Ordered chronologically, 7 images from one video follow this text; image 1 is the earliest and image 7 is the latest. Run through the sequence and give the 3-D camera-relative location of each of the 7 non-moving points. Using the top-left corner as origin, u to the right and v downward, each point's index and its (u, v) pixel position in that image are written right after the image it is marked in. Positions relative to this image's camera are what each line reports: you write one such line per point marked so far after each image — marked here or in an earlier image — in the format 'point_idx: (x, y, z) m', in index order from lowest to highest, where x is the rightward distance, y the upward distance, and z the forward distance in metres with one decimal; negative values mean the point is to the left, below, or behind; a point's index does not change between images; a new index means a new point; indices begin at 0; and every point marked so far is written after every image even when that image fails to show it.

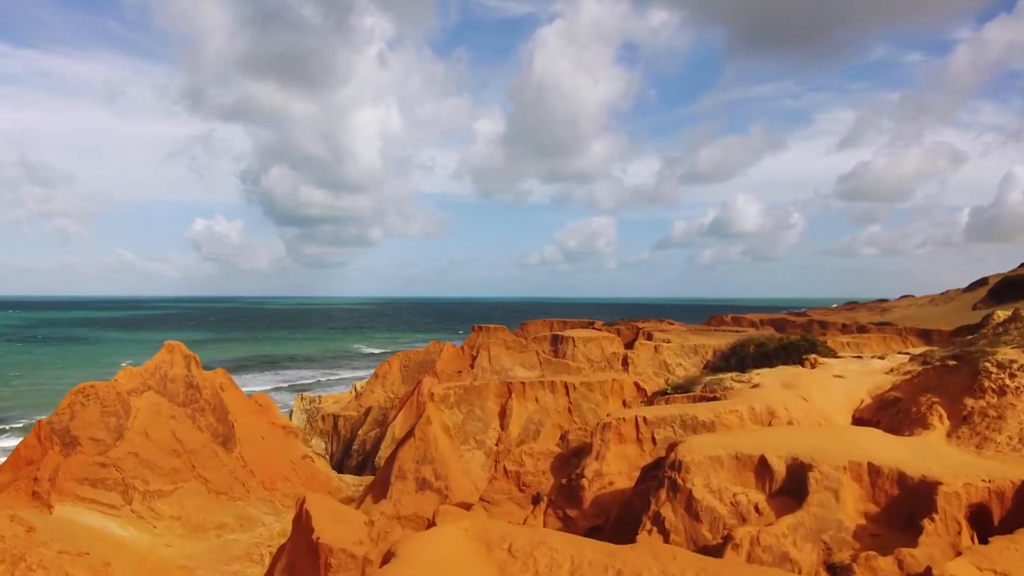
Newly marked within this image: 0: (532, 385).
0: (+0.5, -2.3, +15.3) m
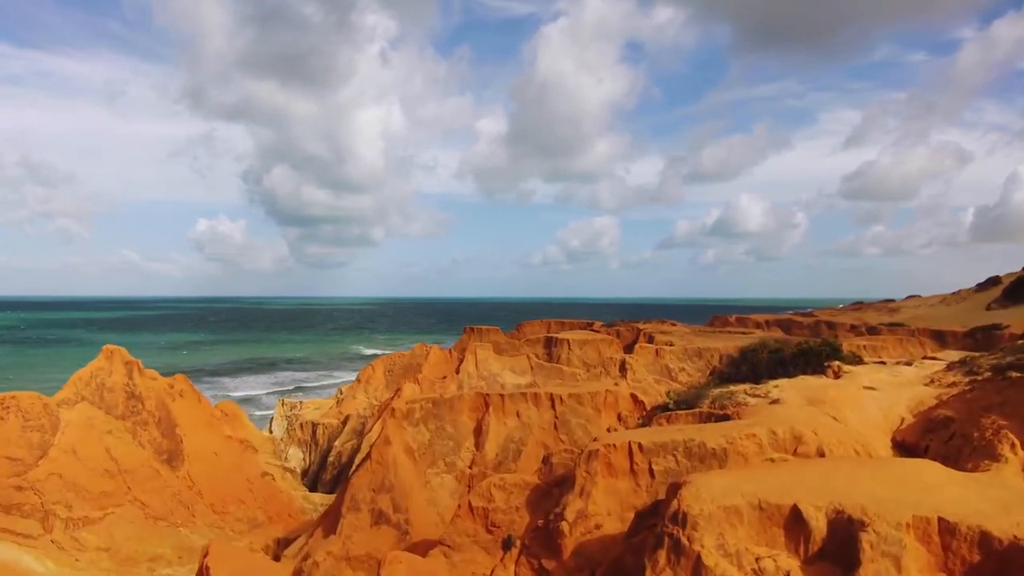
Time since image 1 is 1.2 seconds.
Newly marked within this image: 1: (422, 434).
0: (0.0, -2.3, +13.2) m
1: (-1.8, -2.9, +12.6) m
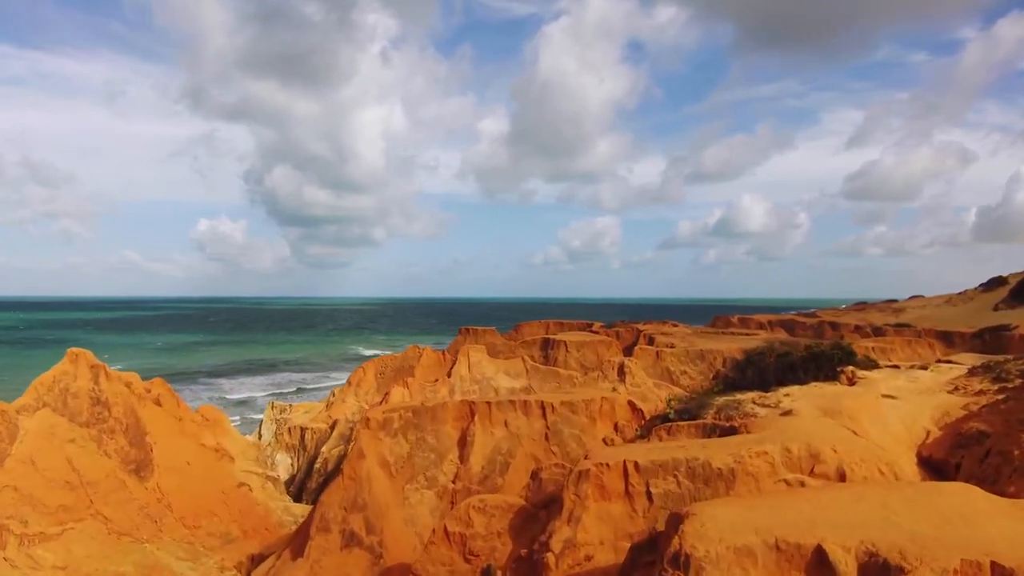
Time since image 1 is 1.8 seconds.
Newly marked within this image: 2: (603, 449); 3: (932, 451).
0: (-0.2, -2.3, +12.2) m
1: (-2.0, -2.9, +11.6) m
2: (+1.3, -2.3, +9.0) m
3: (+6.1, -2.3, +9.2) m
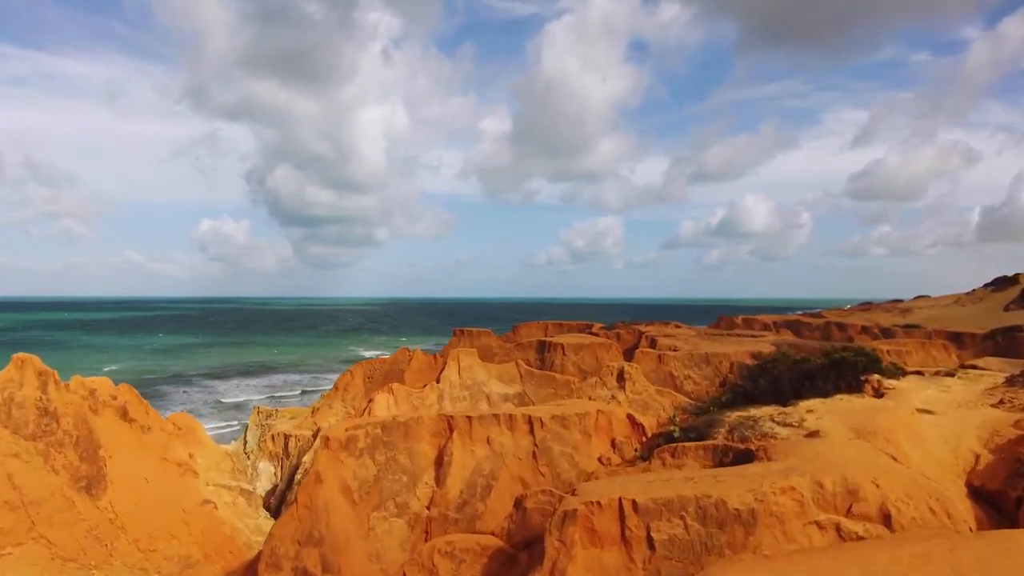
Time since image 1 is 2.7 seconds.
0: (-0.5, -2.3, +10.9) m
1: (-2.3, -2.9, +10.3) m
2: (+1.0, -2.3, +7.6) m
3: (+5.8, -2.3, +7.8) m
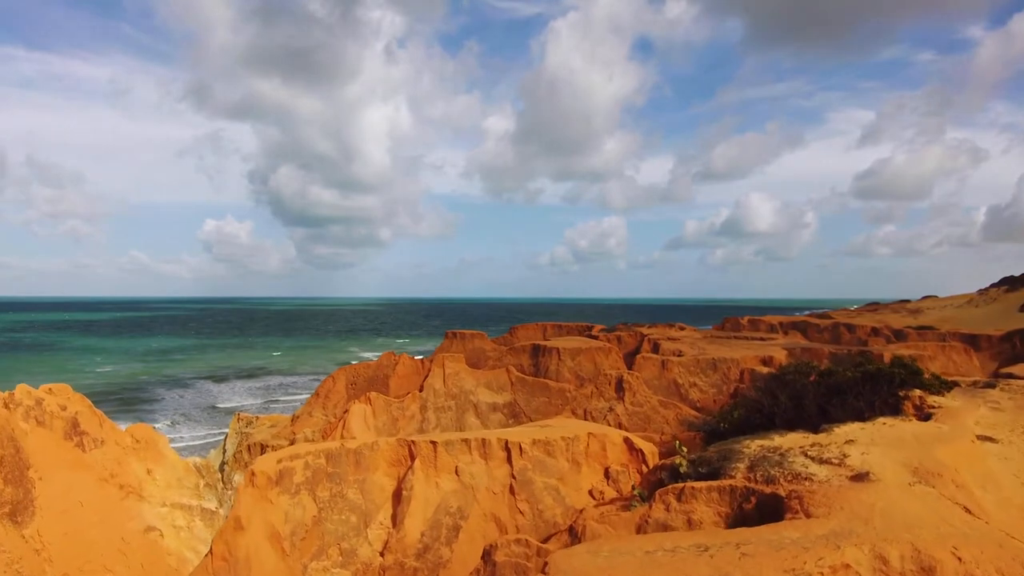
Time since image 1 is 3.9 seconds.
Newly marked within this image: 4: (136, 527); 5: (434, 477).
0: (-0.9, -2.3, +9.1) m
1: (-2.7, -2.9, +8.5) m
2: (+0.6, -2.3, +5.9) m
3: (+5.4, -2.3, +6.0) m
4: (-7.9, -5.0, +13.4) m
5: (-1.1, -2.6, +8.9) m
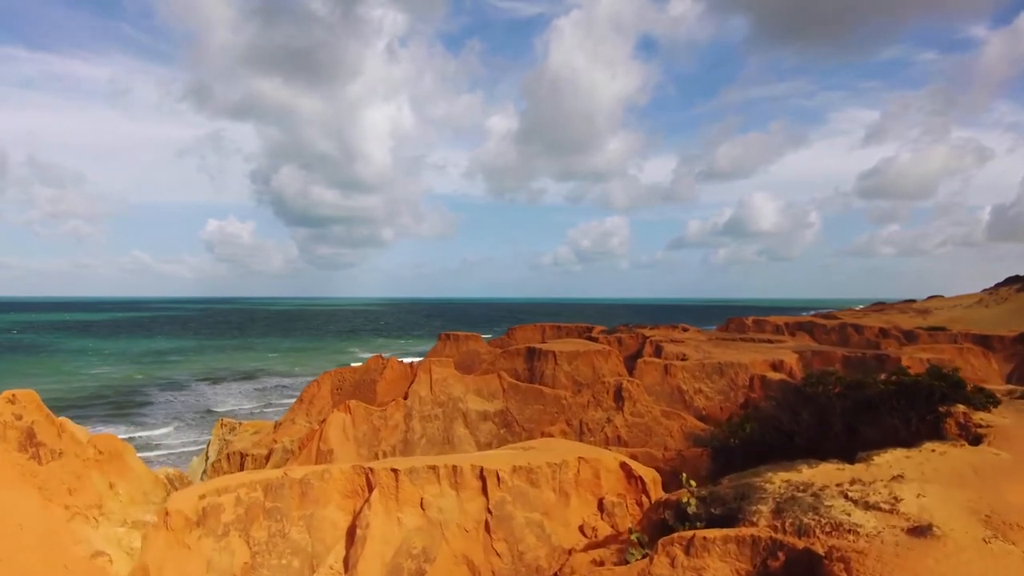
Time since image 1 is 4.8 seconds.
0: (-1.2, -2.3, +7.7) m
1: (-3.0, -2.9, +7.1) m
2: (+0.3, -2.3, +4.5) m
3: (+5.1, -2.3, +4.6) m
4: (-8.1, -5.0, +12.1) m
5: (-1.4, -2.6, +7.6) m
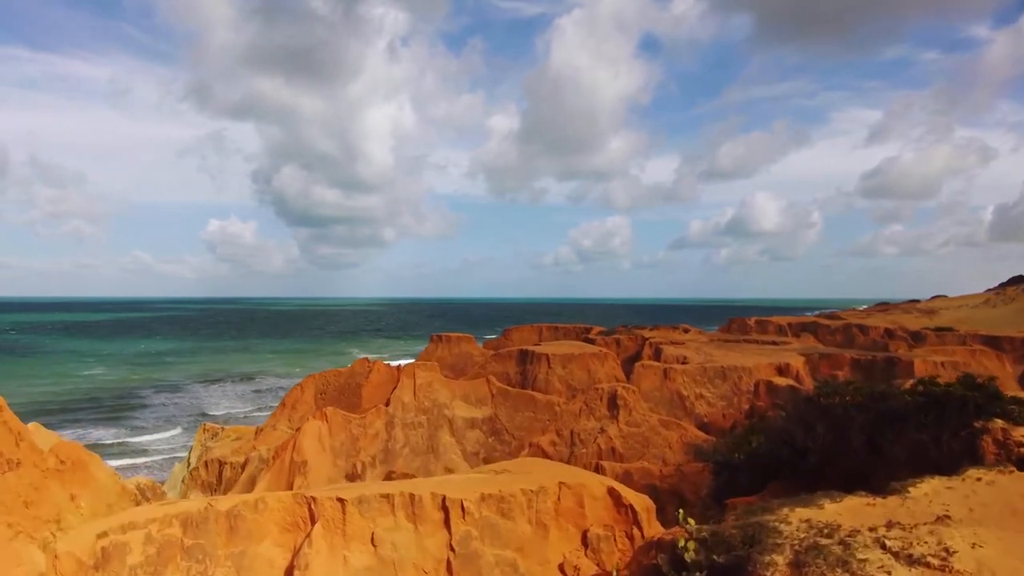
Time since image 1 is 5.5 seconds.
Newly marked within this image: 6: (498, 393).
0: (-1.5, -2.2, +6.6) m
1: (-3.3, -2.8, +6.0) m
2: (0.0, -2.2, +3.4) m
3: (+4.8, -2.3, +3.5) m
4: (-8.5, -5.0, +11.0) m
5: (-1.7, -2.6, +6.5) m
6: (-0.4, -2.9, +17.6) m
